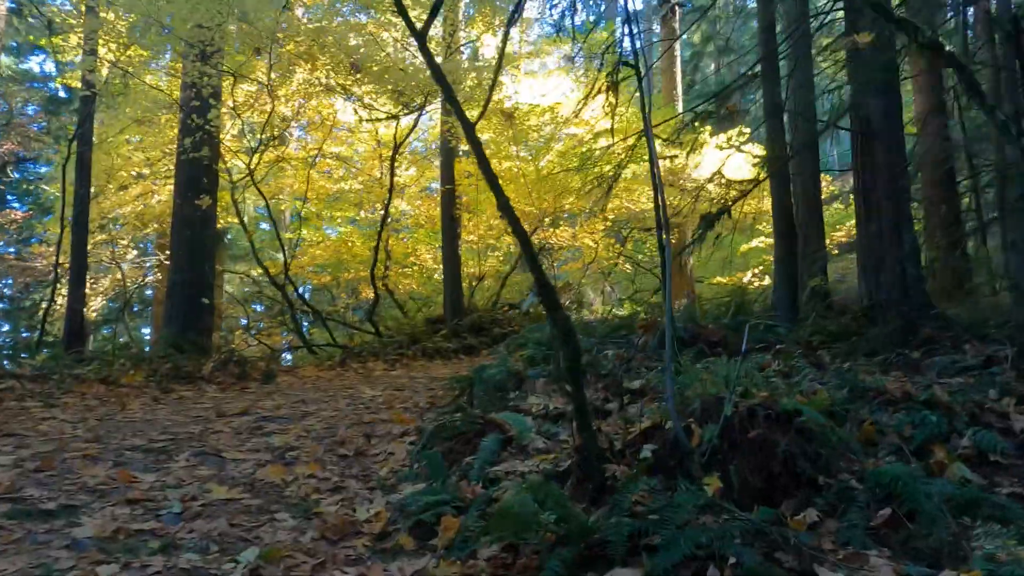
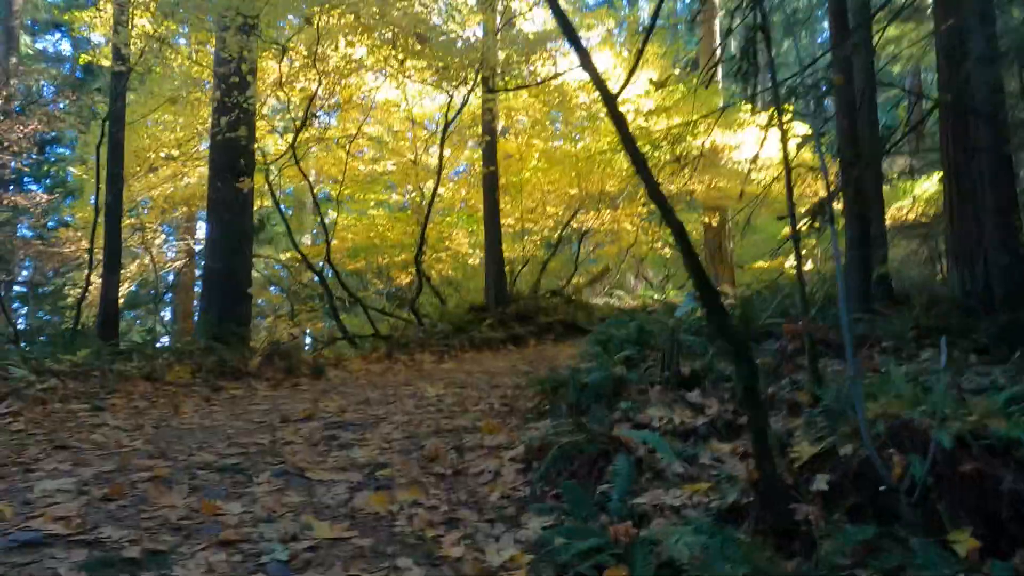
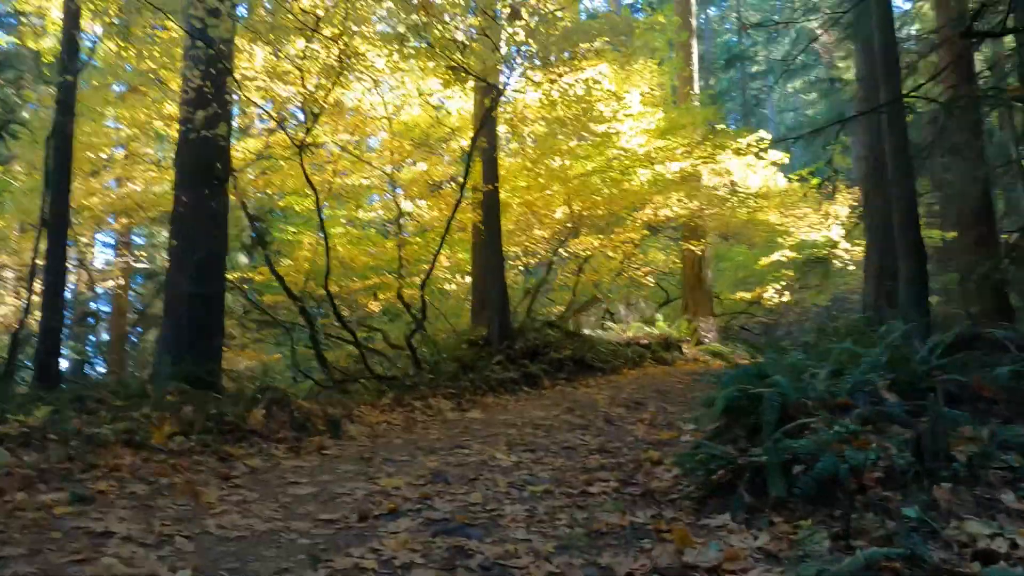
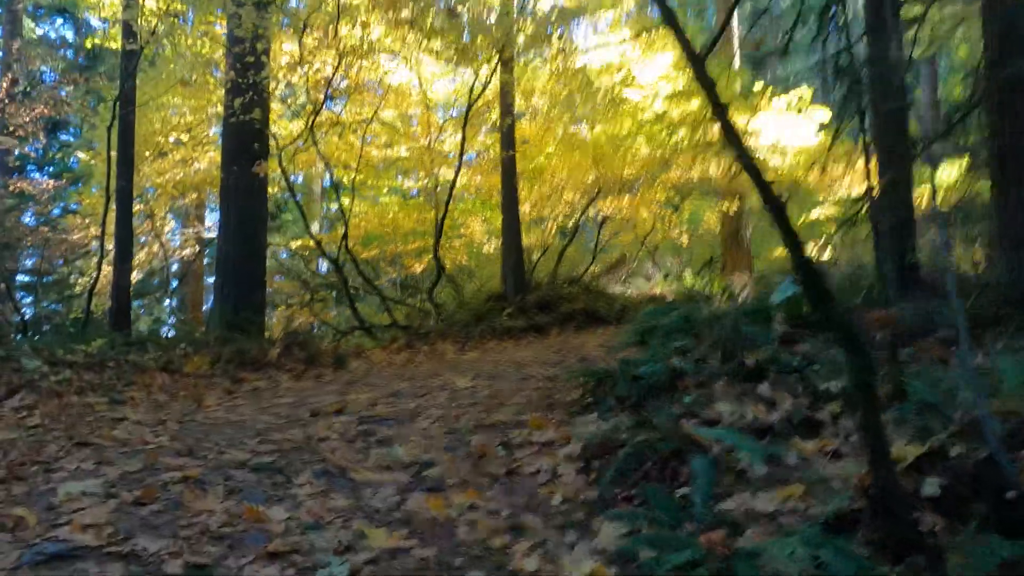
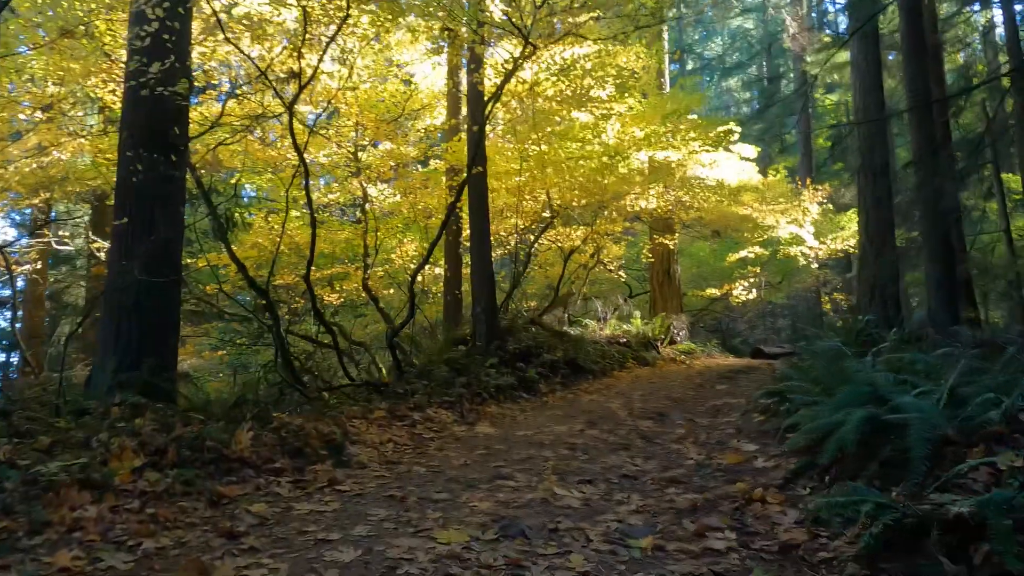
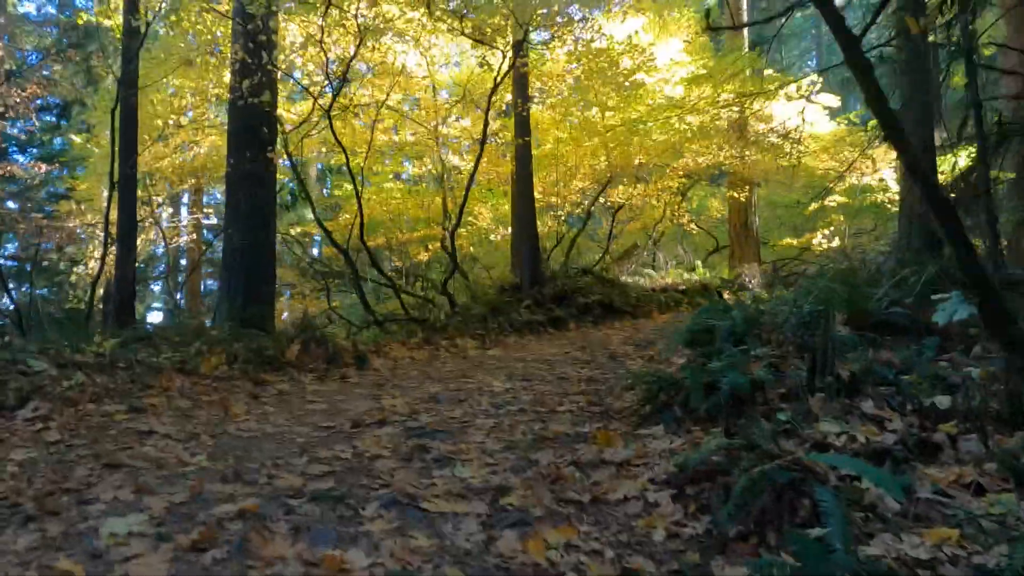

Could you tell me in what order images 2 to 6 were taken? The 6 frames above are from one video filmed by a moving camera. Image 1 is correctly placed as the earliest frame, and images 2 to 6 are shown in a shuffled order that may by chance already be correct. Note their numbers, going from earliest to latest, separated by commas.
2, 4, 6, 3, 5
